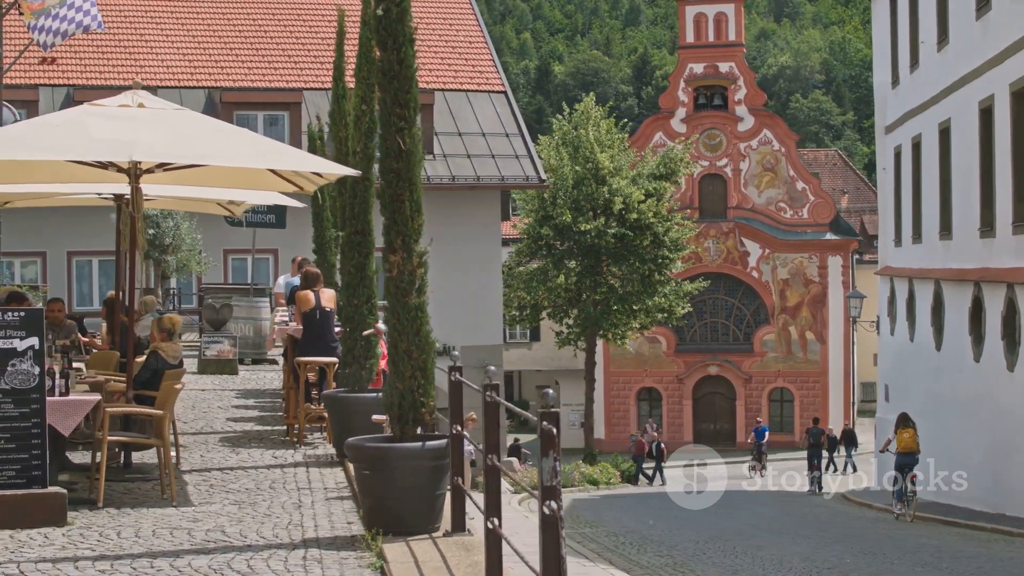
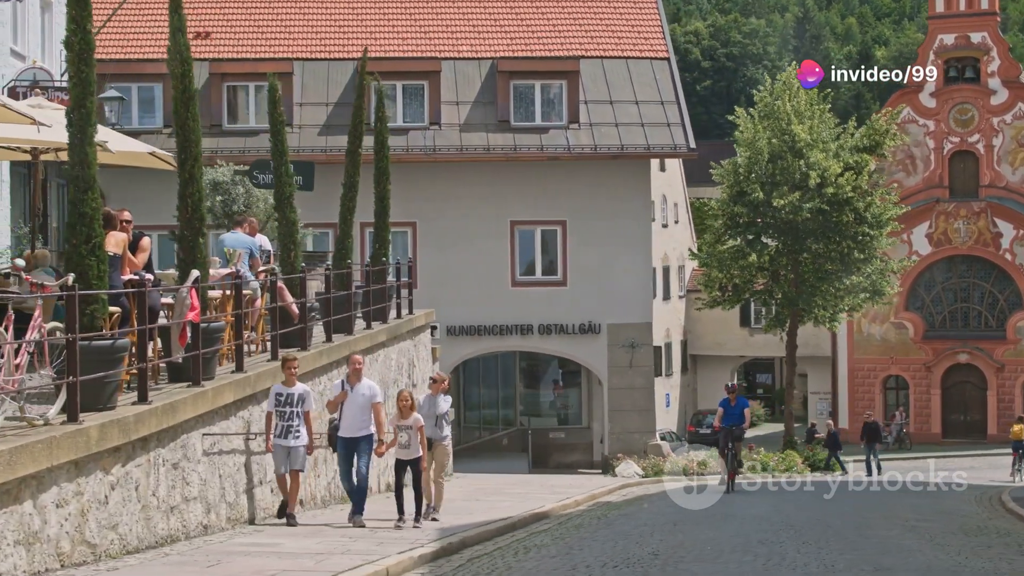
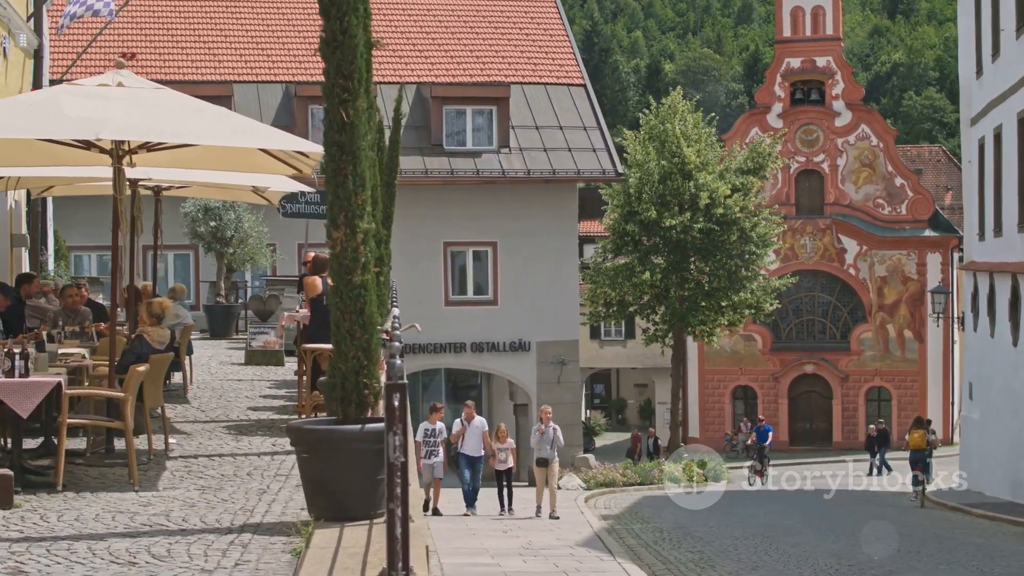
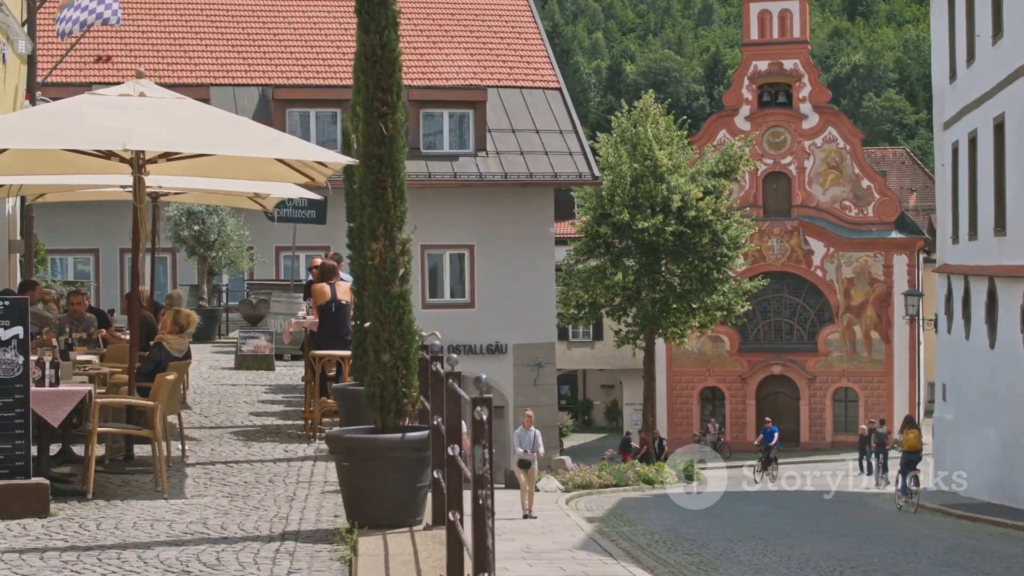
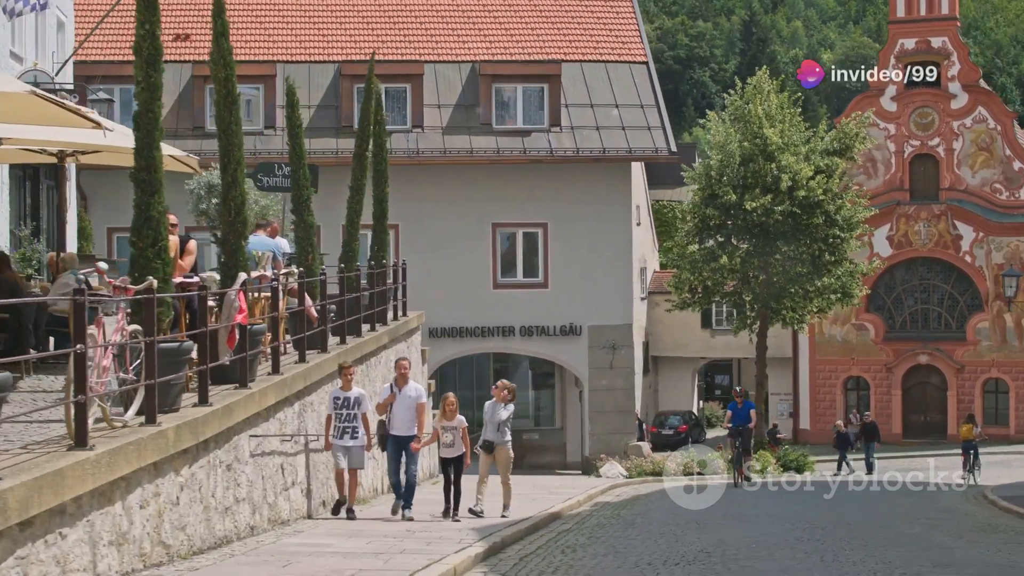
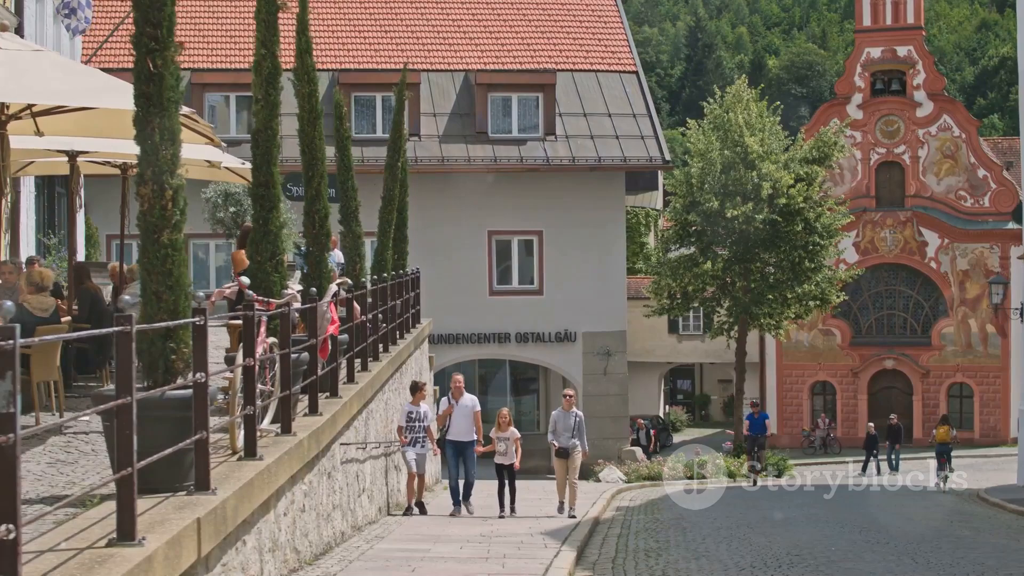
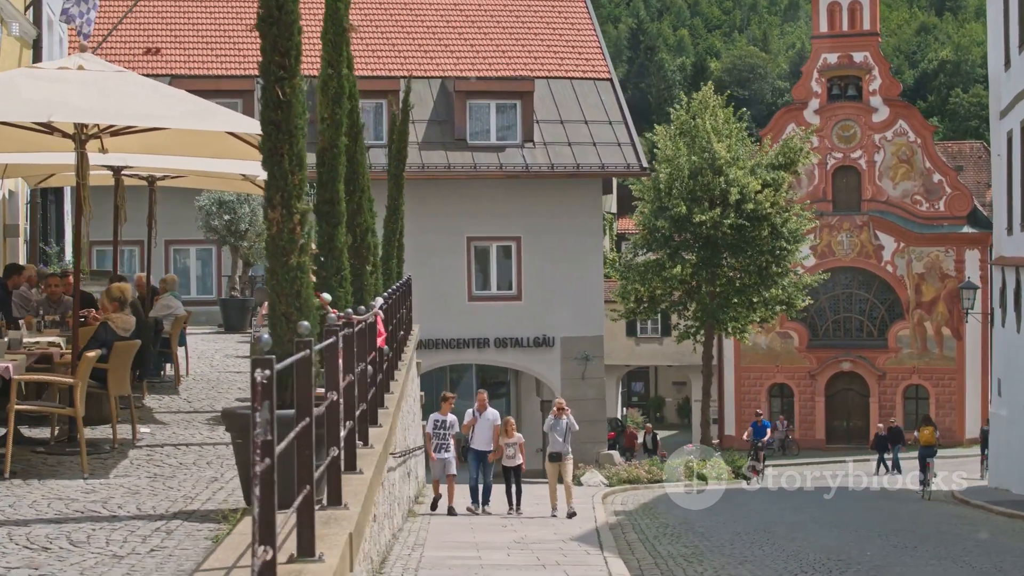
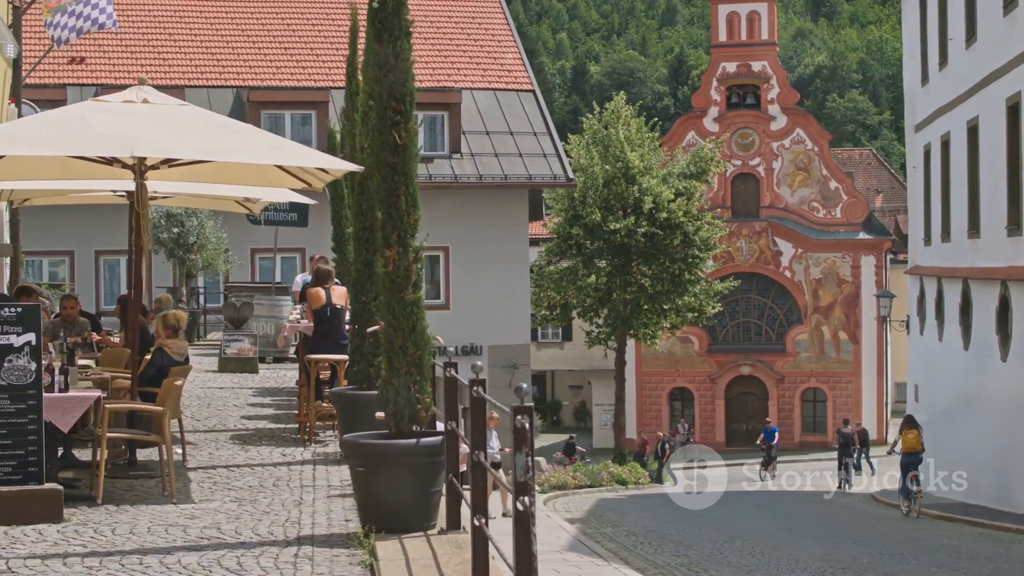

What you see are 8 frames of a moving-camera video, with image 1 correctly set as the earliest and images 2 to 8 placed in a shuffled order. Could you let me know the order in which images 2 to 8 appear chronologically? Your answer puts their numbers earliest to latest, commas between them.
8, 4, 3, 7, 6, 5, 2
